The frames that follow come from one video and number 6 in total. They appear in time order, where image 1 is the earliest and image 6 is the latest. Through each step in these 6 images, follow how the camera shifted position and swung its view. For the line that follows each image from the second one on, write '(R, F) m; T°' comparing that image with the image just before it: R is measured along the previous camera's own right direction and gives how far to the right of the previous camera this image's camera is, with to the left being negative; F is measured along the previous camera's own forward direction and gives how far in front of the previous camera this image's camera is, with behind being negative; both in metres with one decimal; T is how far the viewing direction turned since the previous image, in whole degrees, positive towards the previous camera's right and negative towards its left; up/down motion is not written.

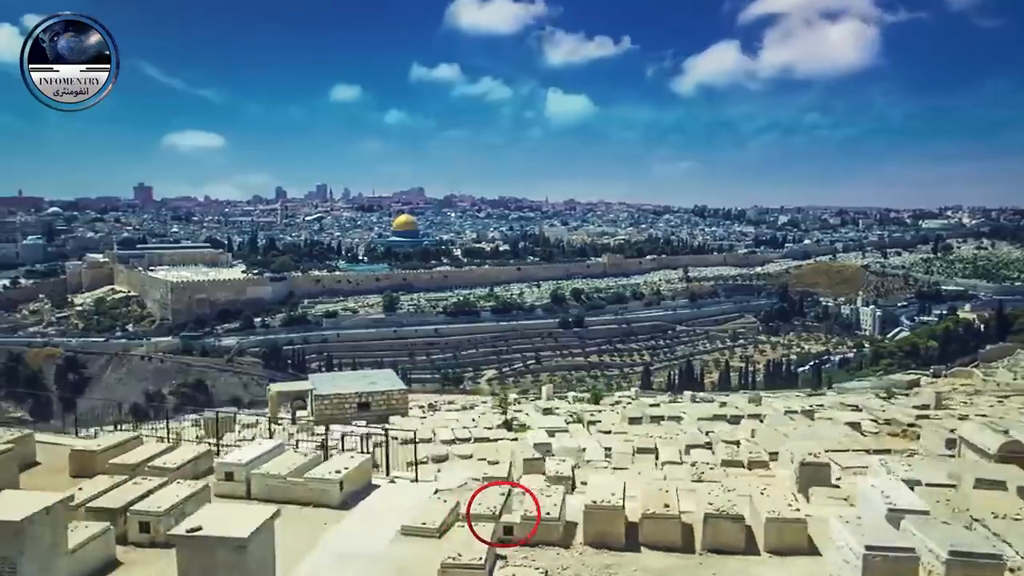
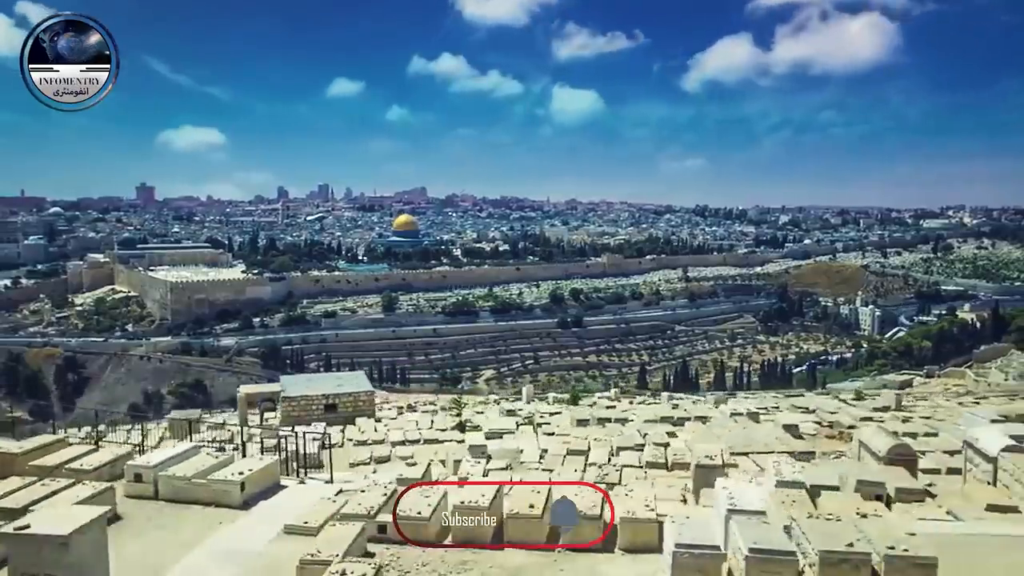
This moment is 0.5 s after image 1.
(+0.3, -0.1) m; 0°
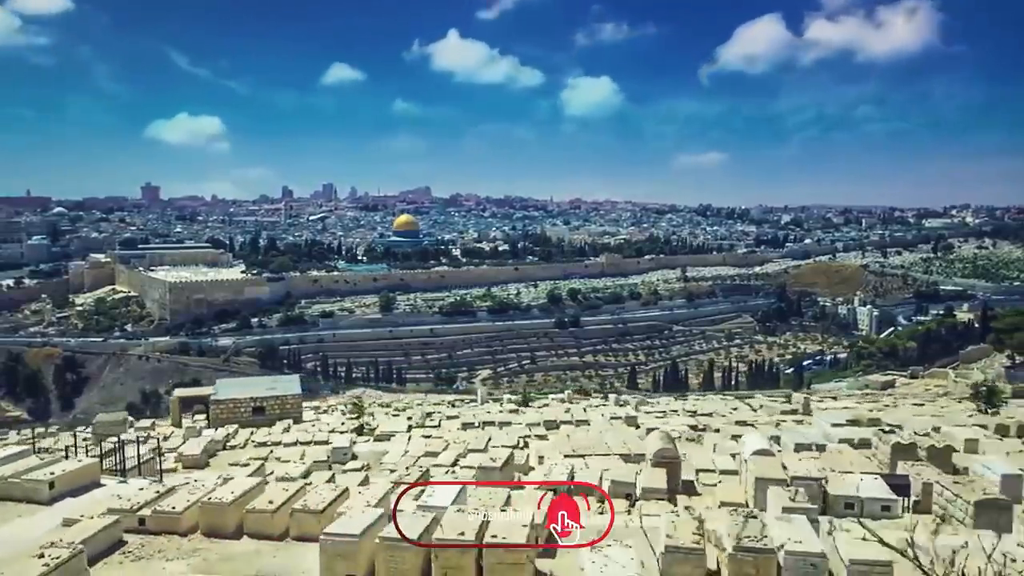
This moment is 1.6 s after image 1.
(+0.7, -0.3) m; 0°
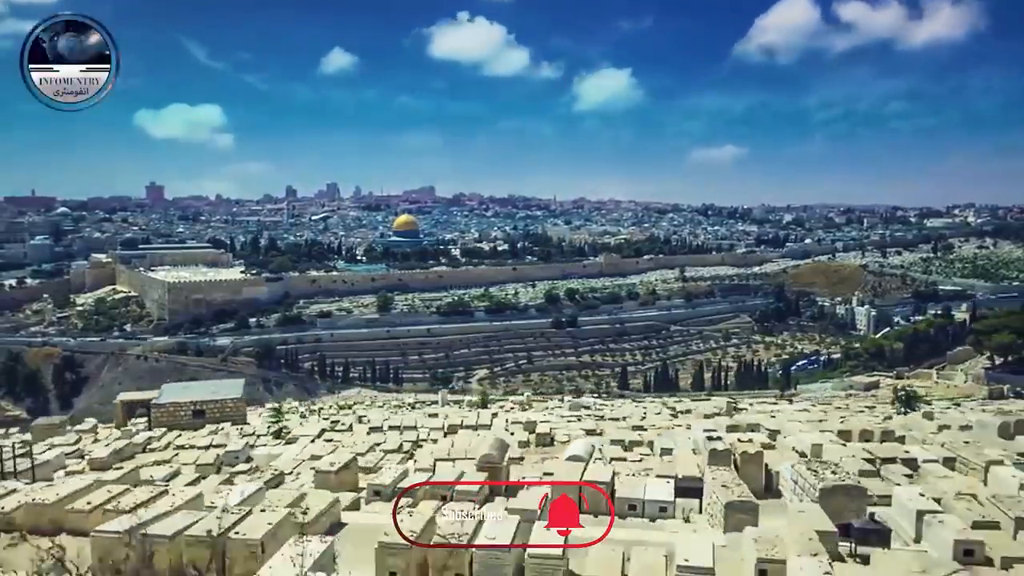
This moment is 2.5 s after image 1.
(+0.6, -0.3) m; 0°
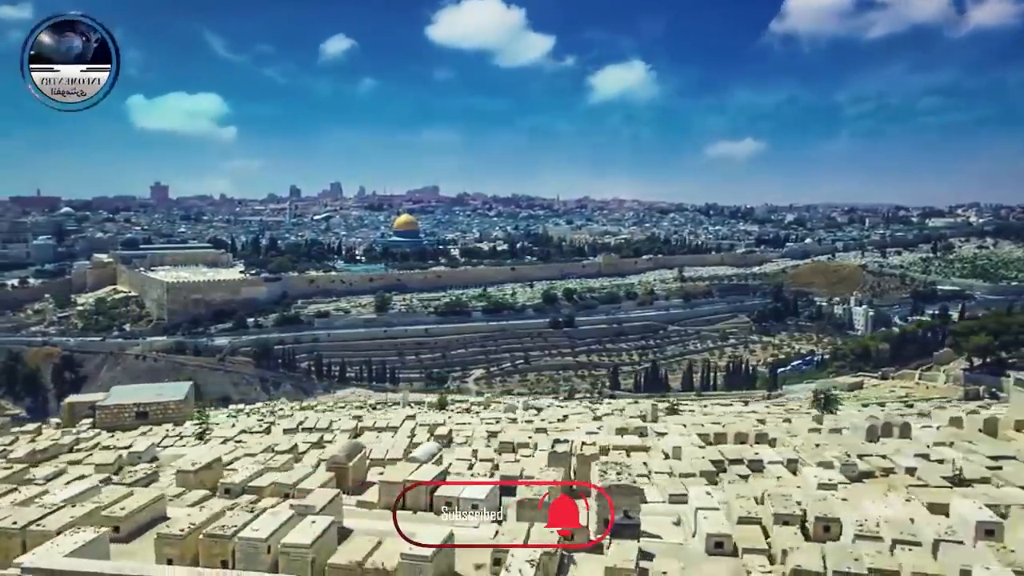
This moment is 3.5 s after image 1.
(+0.6, -0.3) m; 0°
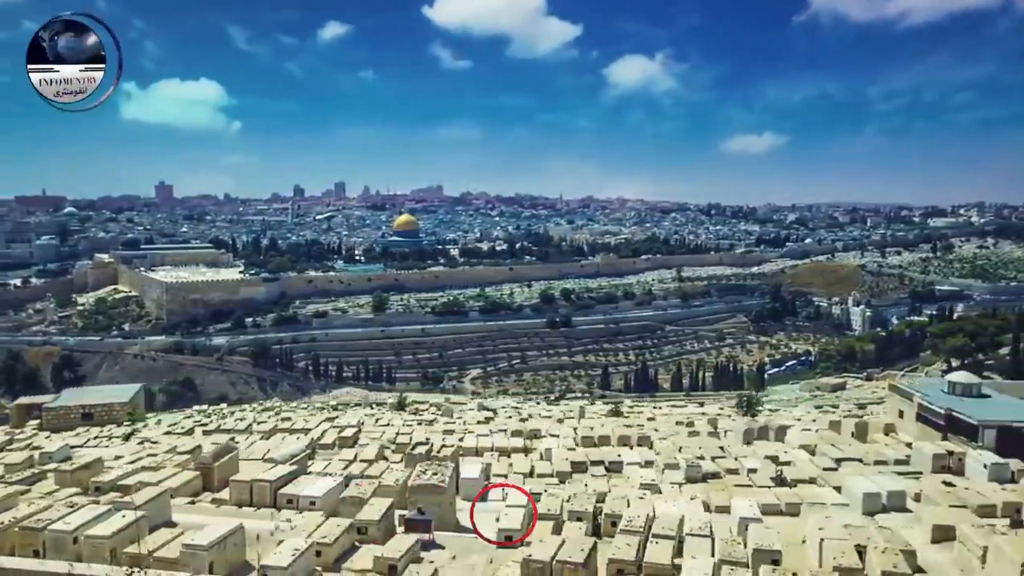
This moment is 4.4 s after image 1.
(+0.7, -0.3) m; 0°
